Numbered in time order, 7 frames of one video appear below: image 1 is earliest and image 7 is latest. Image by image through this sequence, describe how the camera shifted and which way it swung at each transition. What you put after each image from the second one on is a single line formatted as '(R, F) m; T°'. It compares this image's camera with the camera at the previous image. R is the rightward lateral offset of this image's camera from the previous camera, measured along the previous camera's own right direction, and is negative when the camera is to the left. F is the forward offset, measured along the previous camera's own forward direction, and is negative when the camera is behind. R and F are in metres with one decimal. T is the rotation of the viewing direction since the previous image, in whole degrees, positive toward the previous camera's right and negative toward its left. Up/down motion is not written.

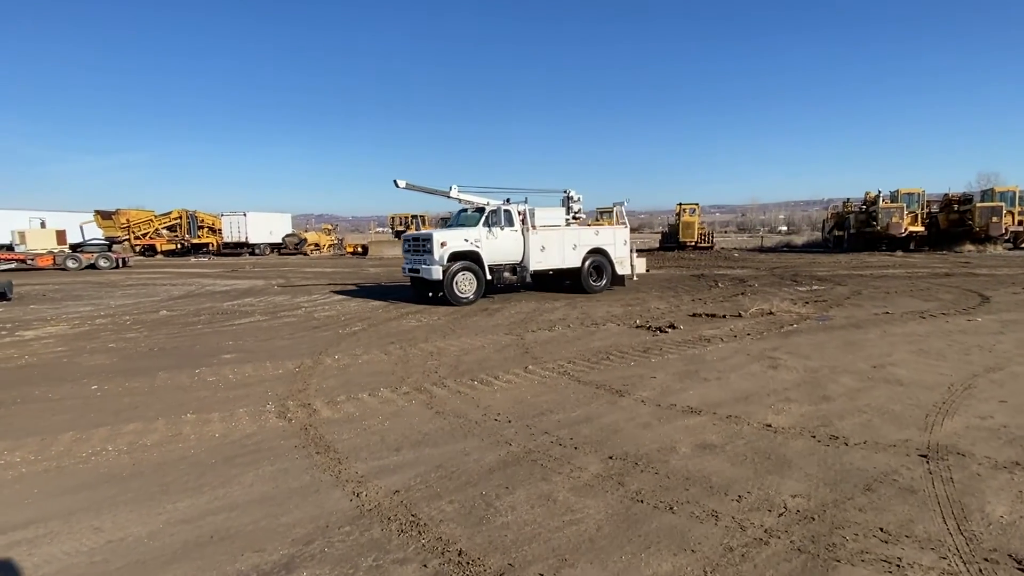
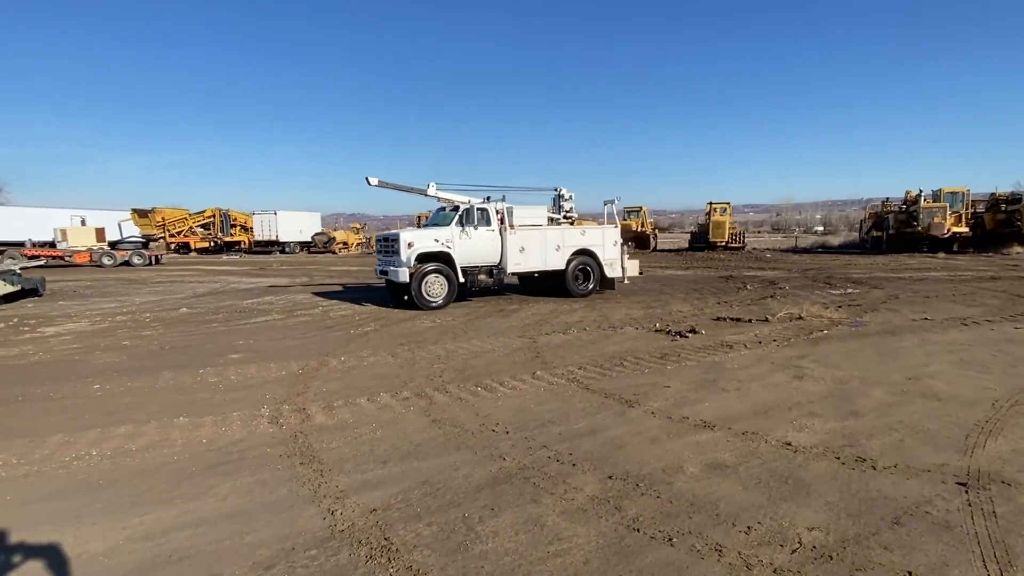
(+0.2, +0.3) m; -3°
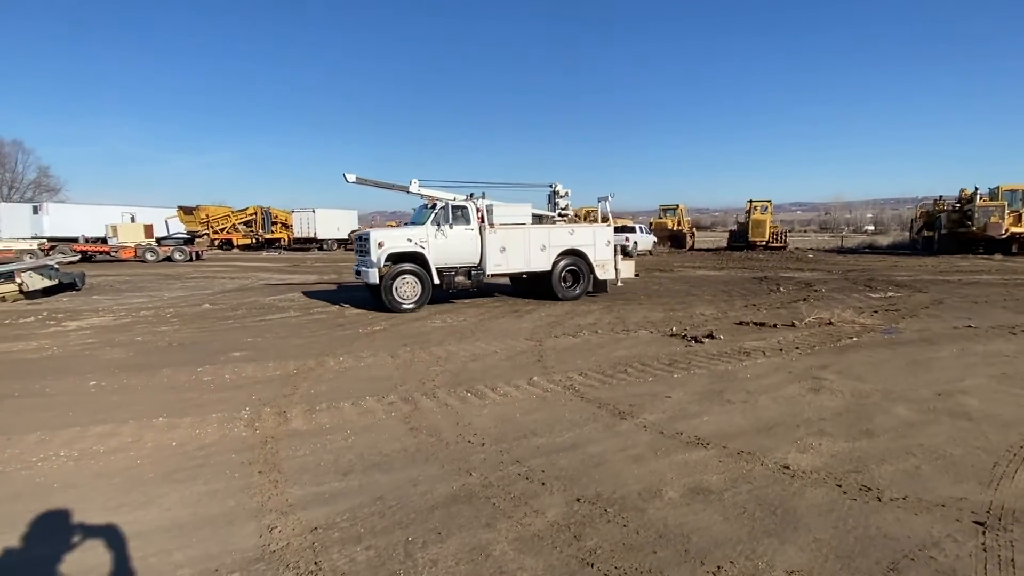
(+0.5, +0.3) m; -4°
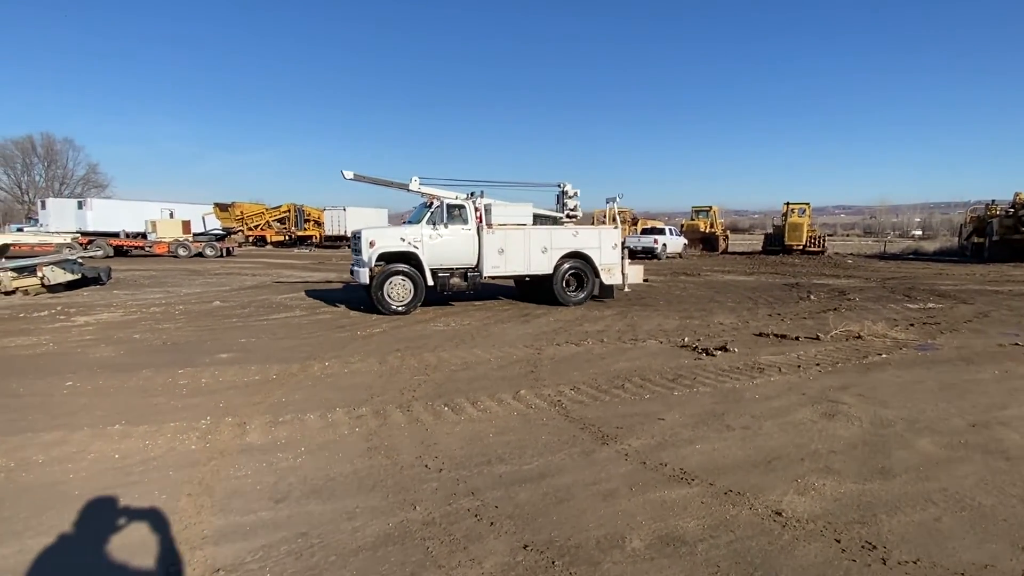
(+0.5, +0.5) m; -3°
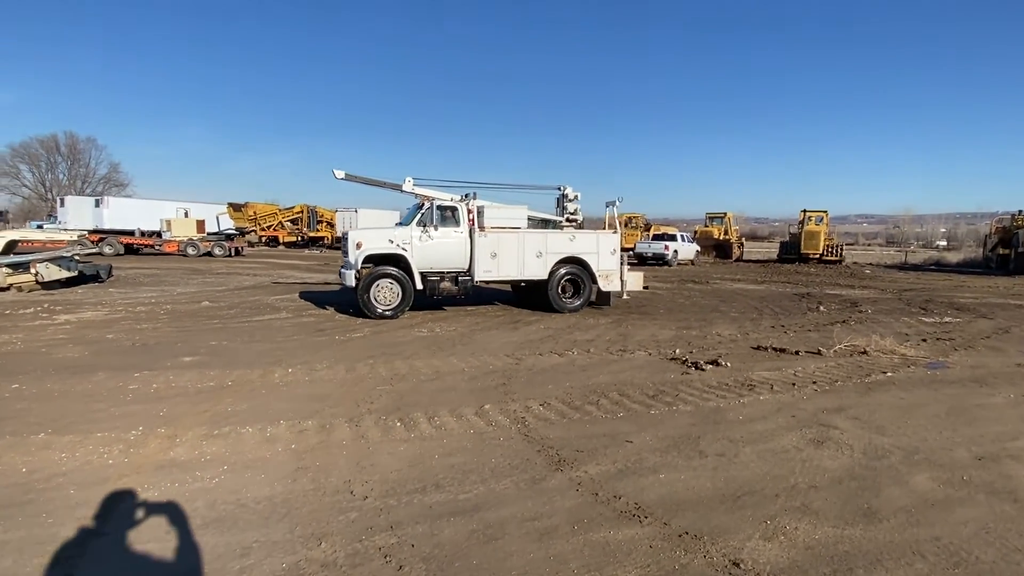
(+0.5, +0.5) m; -2°
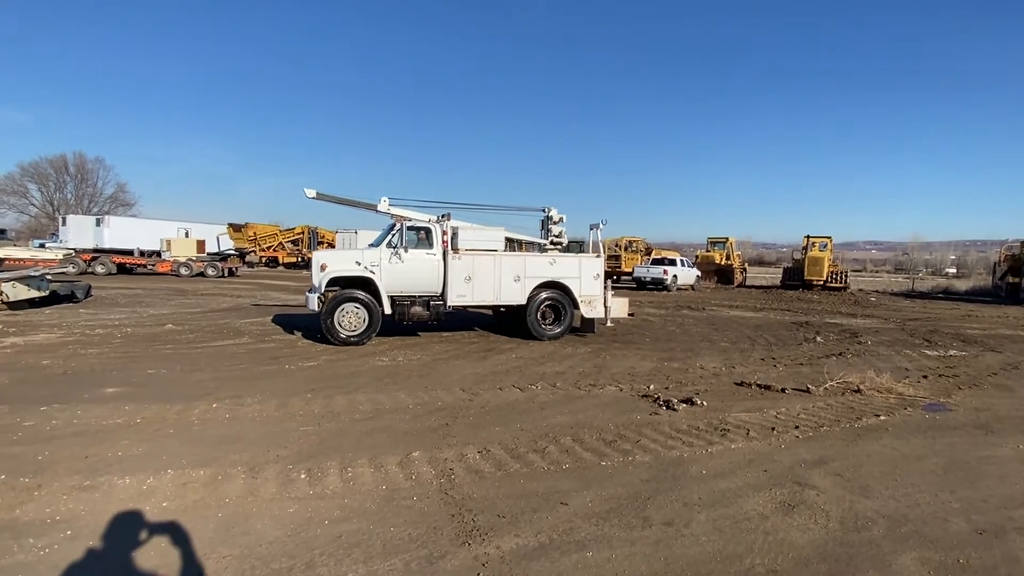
(+0.6, +0.7) m; -1°
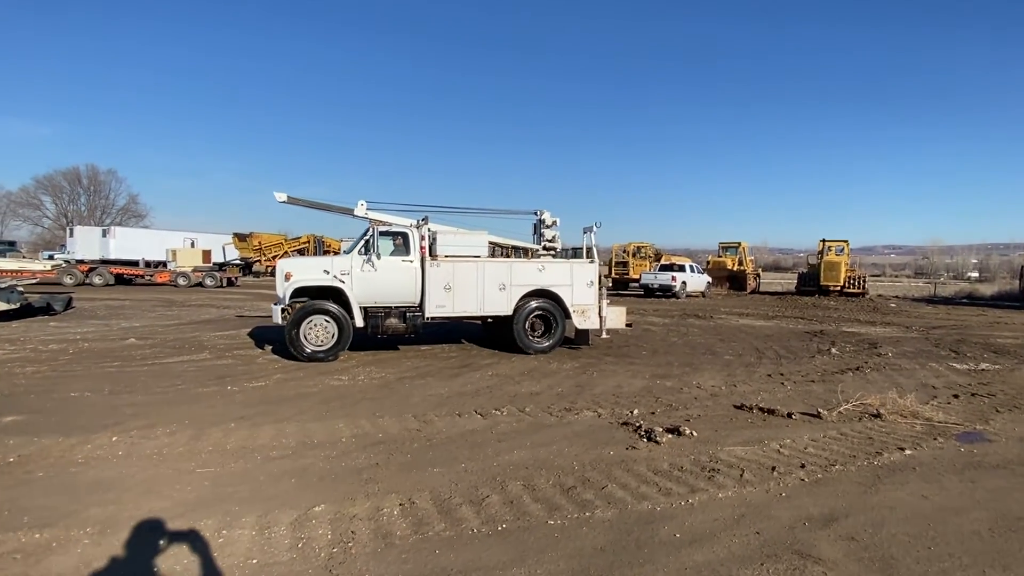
(+0.6, +1.0) m; -1°
